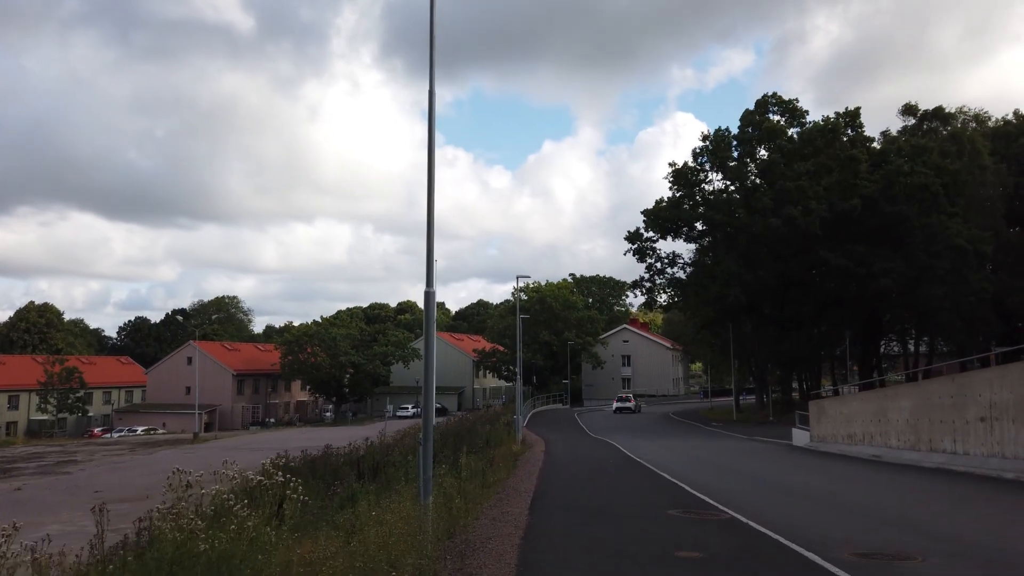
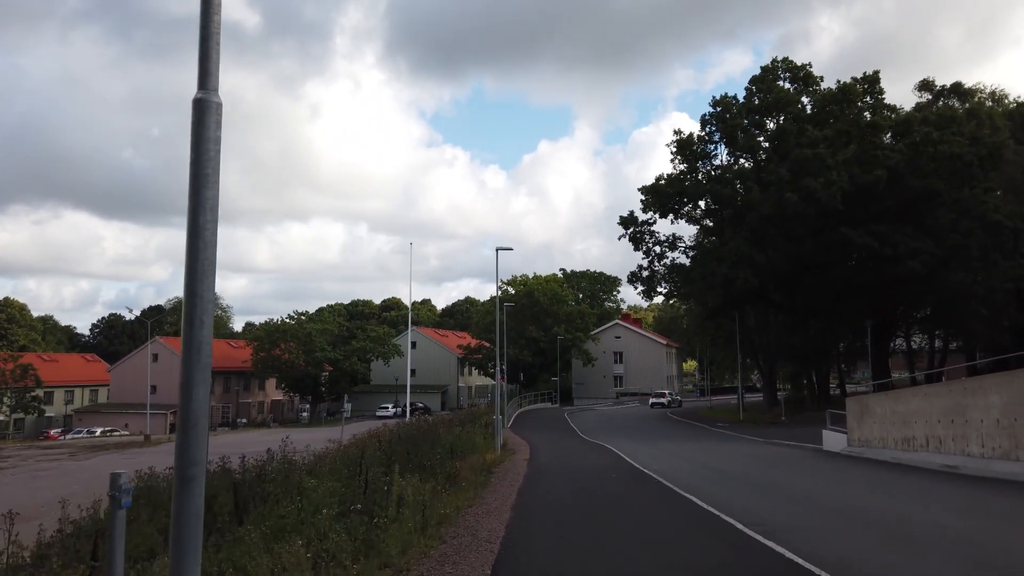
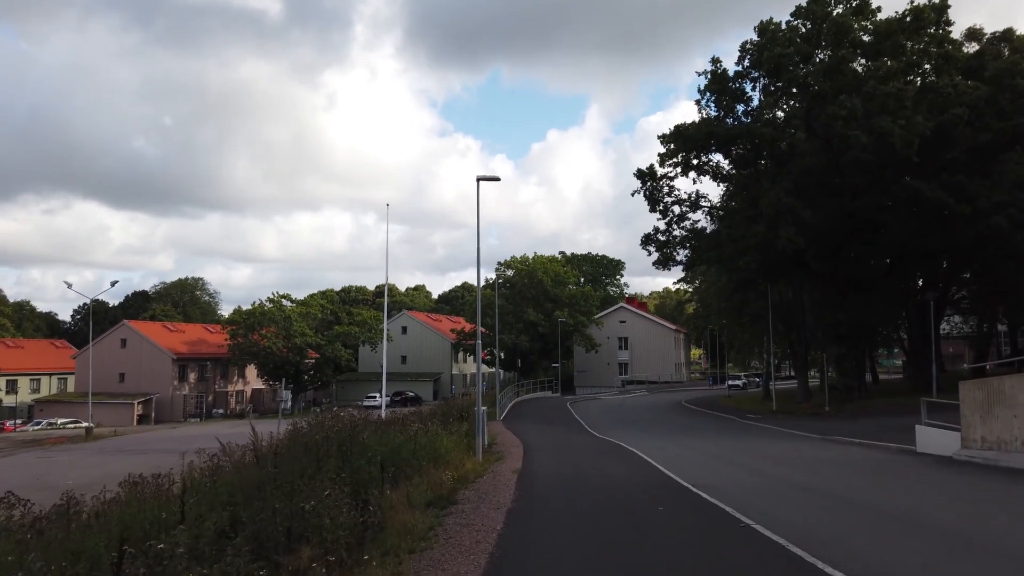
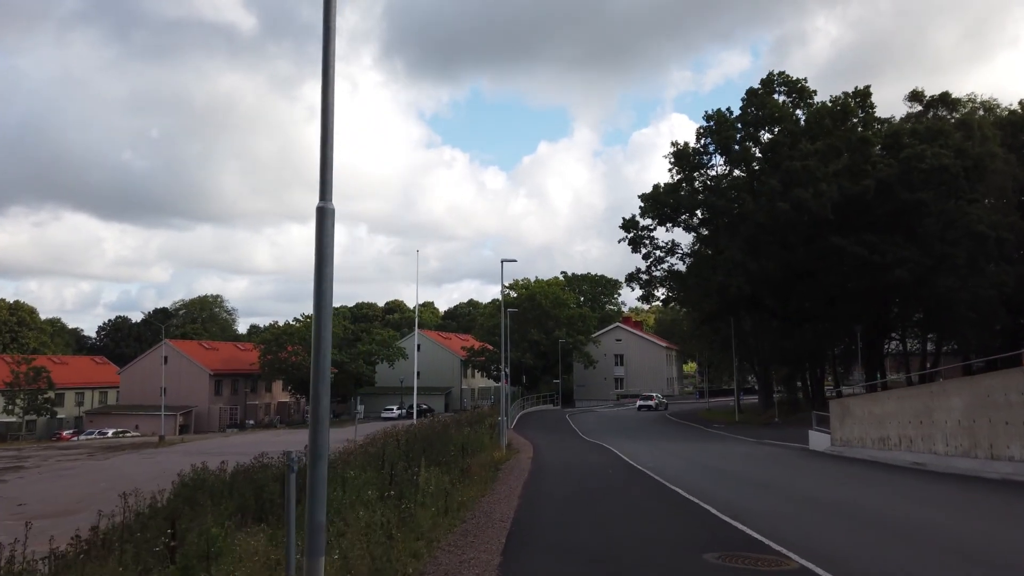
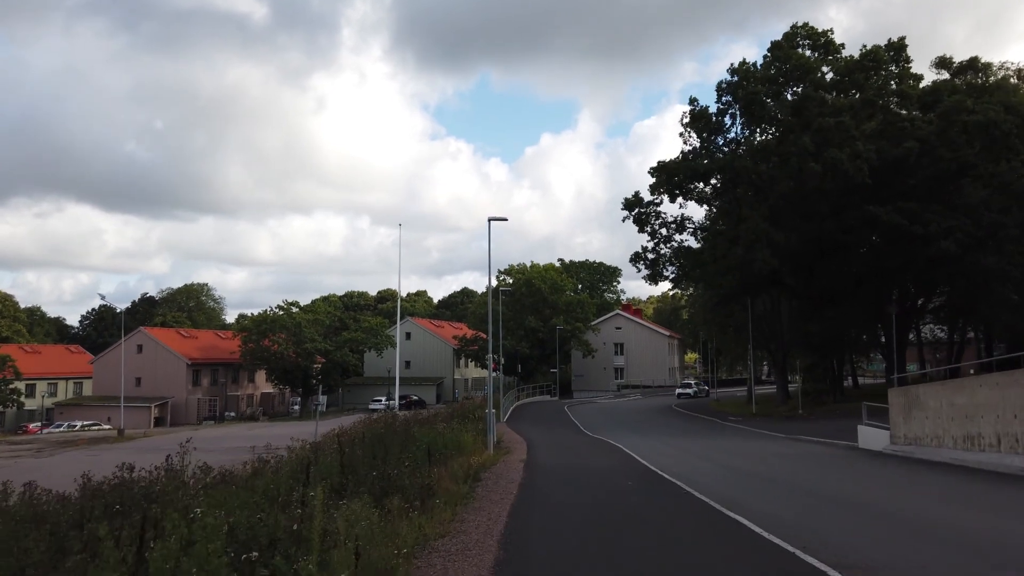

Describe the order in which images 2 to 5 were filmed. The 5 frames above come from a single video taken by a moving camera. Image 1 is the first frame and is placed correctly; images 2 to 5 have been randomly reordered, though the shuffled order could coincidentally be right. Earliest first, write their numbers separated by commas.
4, 2, 5, 3
